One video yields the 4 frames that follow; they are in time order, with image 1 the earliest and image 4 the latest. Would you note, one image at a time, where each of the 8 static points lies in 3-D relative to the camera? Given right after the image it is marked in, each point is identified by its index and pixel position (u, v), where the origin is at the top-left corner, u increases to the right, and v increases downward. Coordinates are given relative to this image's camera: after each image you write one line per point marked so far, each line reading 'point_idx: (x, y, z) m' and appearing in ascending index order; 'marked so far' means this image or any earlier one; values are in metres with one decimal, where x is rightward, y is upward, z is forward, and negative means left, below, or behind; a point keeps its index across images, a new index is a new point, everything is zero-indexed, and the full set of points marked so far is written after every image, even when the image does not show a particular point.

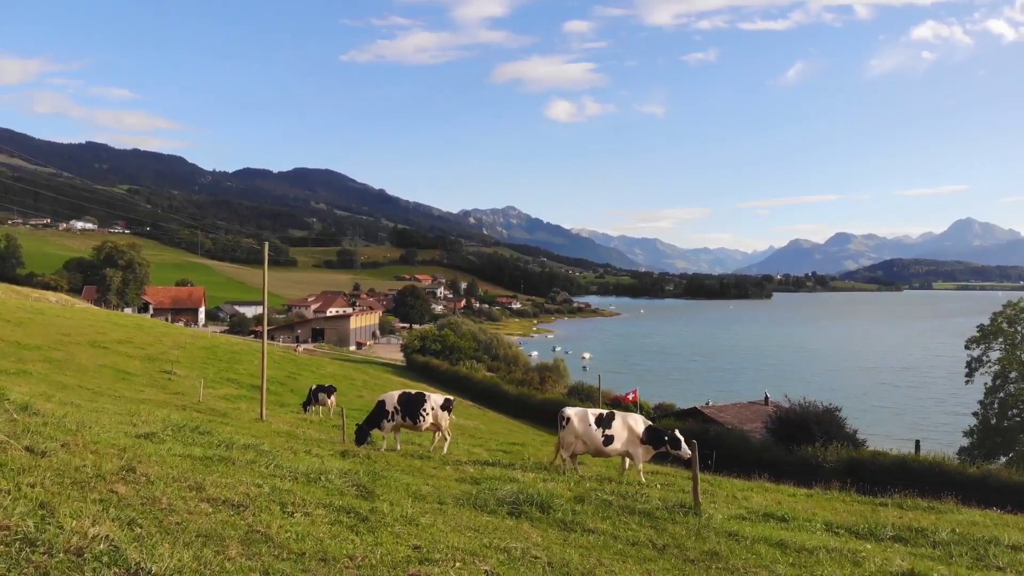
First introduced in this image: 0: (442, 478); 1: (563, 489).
0: (-1.2, -3.3, +10.7) m
1: (+0.8, -3.2, +9.7) m
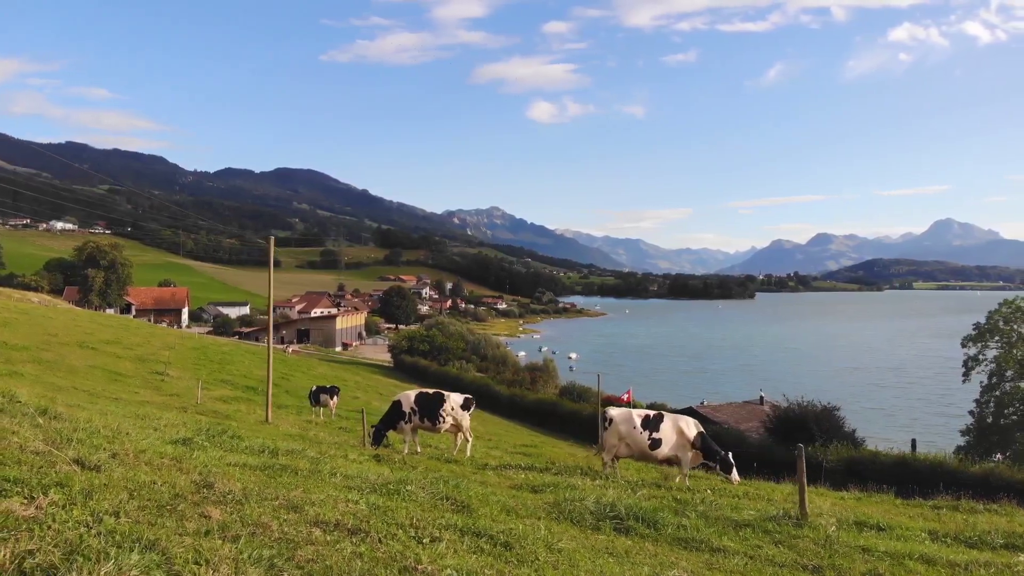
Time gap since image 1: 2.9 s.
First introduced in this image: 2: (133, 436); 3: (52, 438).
0: (-0.2, -3.1, +9.8) m
1: (+1.8, -3.1, +8.9) m
2: (-4.8, -1.9, +7.8) m
3: (-4.6, -1.5, +6.1) m
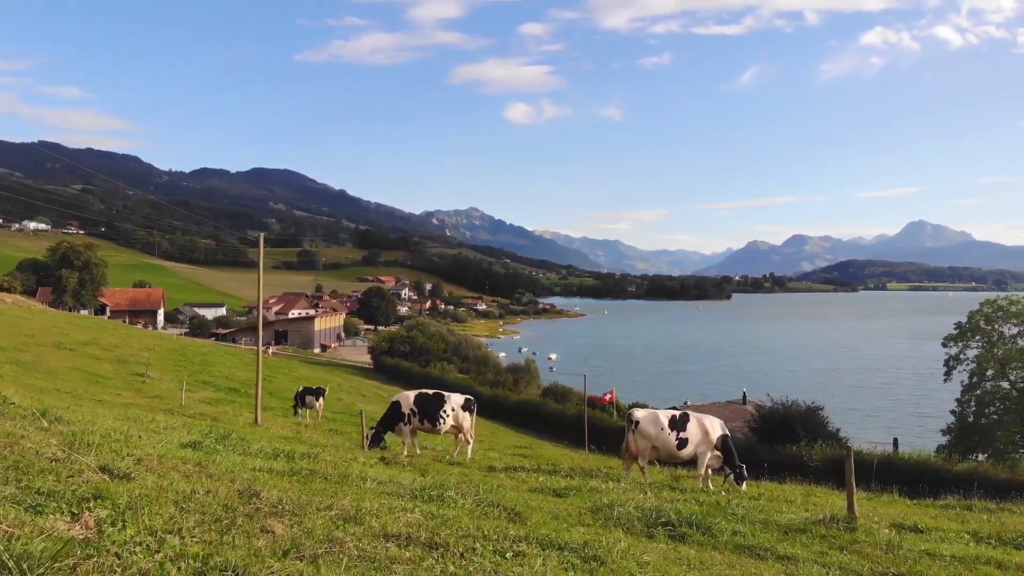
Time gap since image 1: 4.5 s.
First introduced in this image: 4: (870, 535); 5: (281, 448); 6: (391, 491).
0: (+0.1, -3.1, +9.4) m
1: (+2.2, -3.0, +8.5) m
2: (-4.4, -1.8, +7.3) m
3: (-4.1, -1.4, +5.6) m
4: (+3.9, -2.7, +6.7) m
5: (-3.7, -2.6, +9.9) m
6: (-1.2, -2.0, +6.1) m
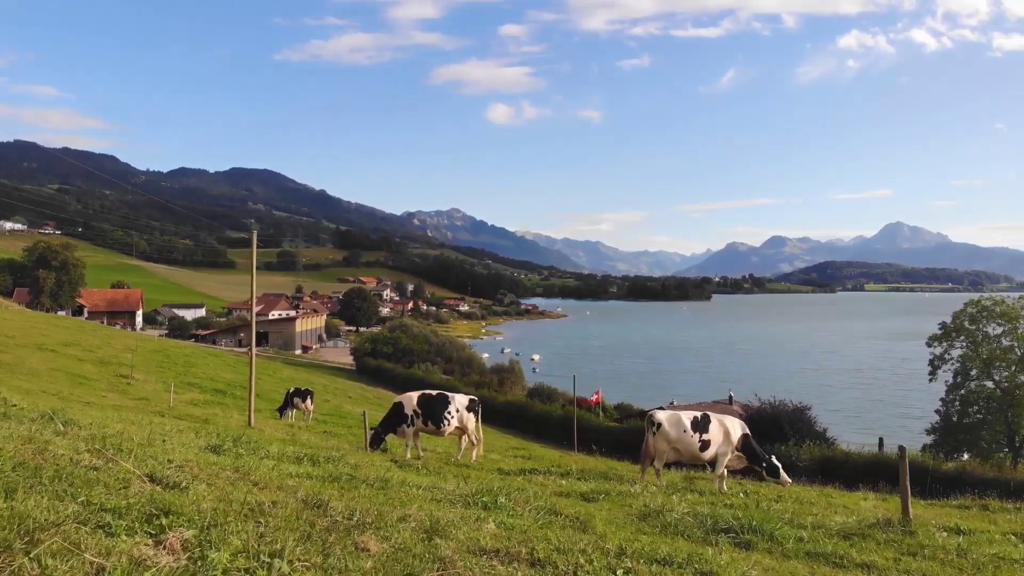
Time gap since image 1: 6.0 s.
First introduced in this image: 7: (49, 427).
0: (+0.5, -3.0, +9.1) m
1: (+2.6, -2.9, +8.2) m
2: (-3.9, -1.7, +6.8) m
3: (-3.6, -1.3, +5.1) m
4: (+4.4, -2.6, +6.4) m
5: (-3.3, -2.5, +9.4) m
6: (-0.7, -1.9, +5.7) m
7: (-5.1, -1.4, +6.4) m
